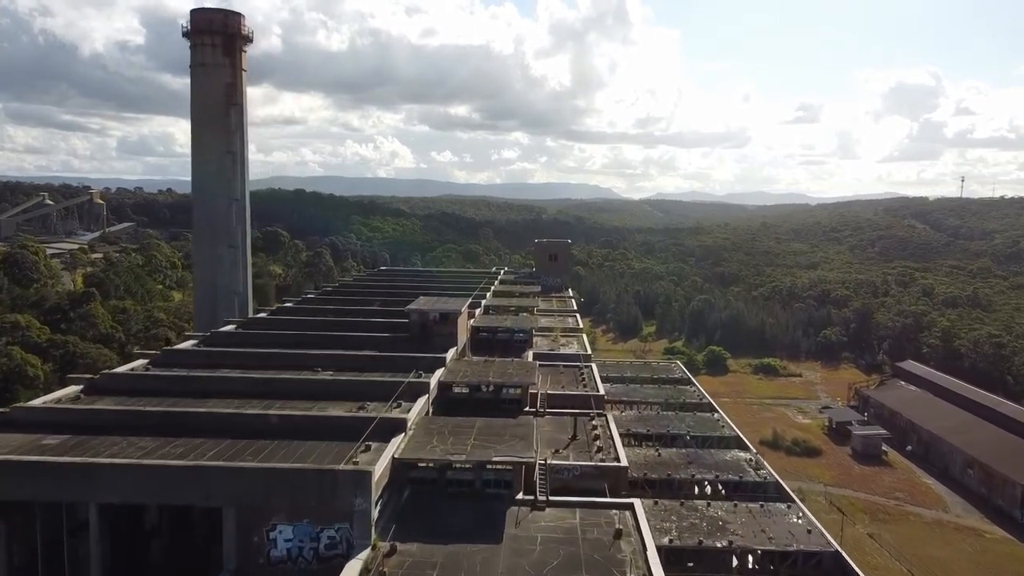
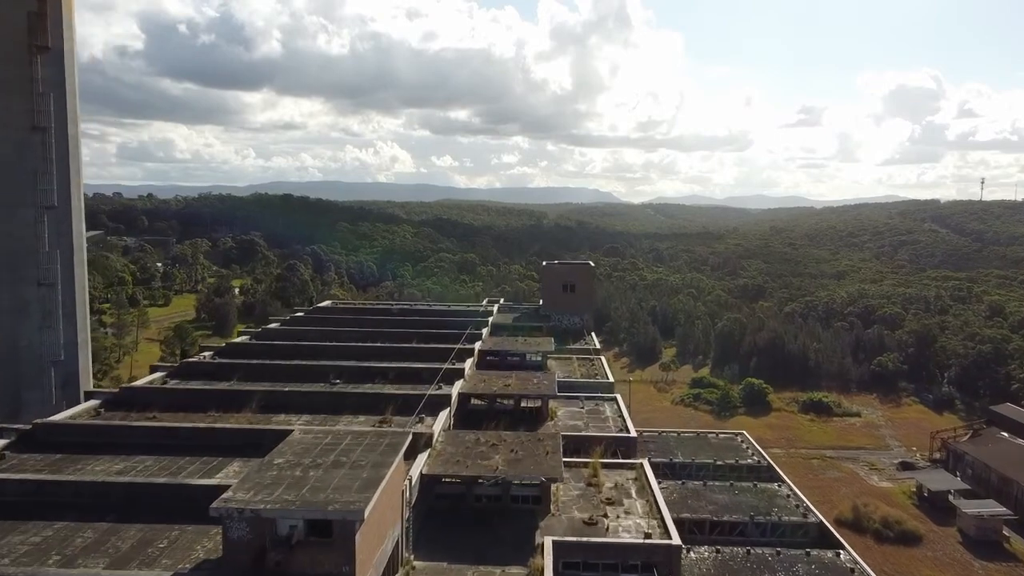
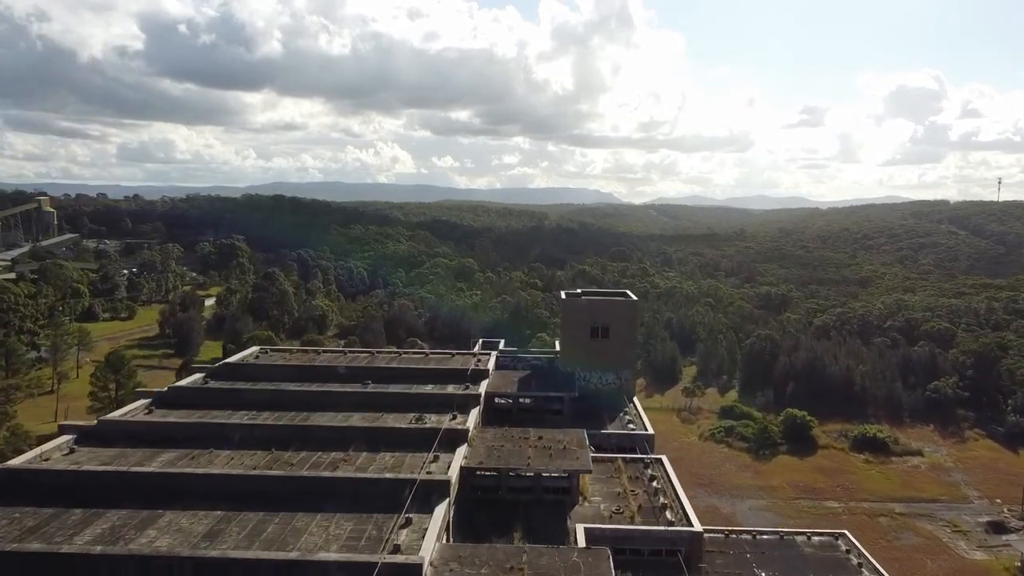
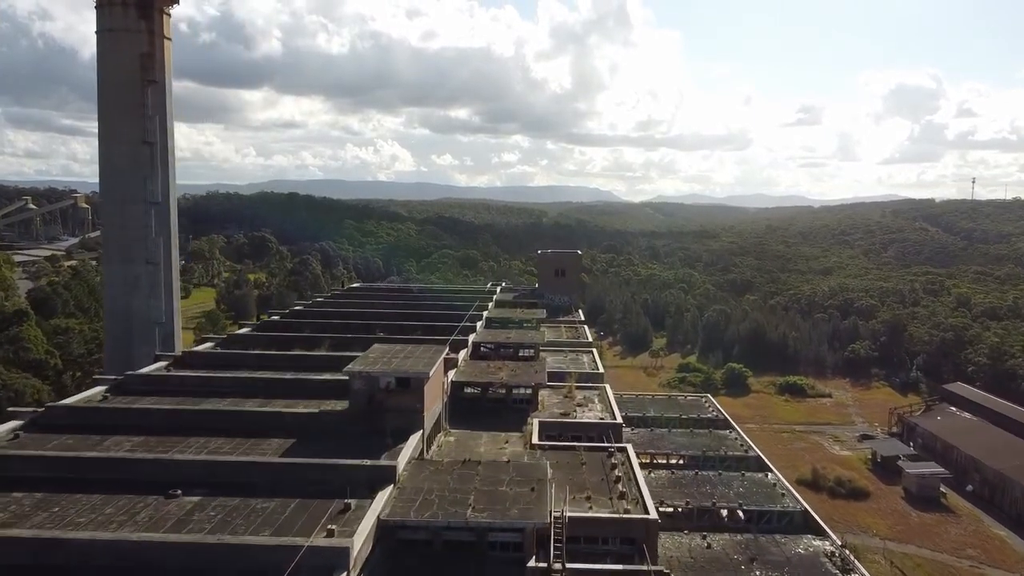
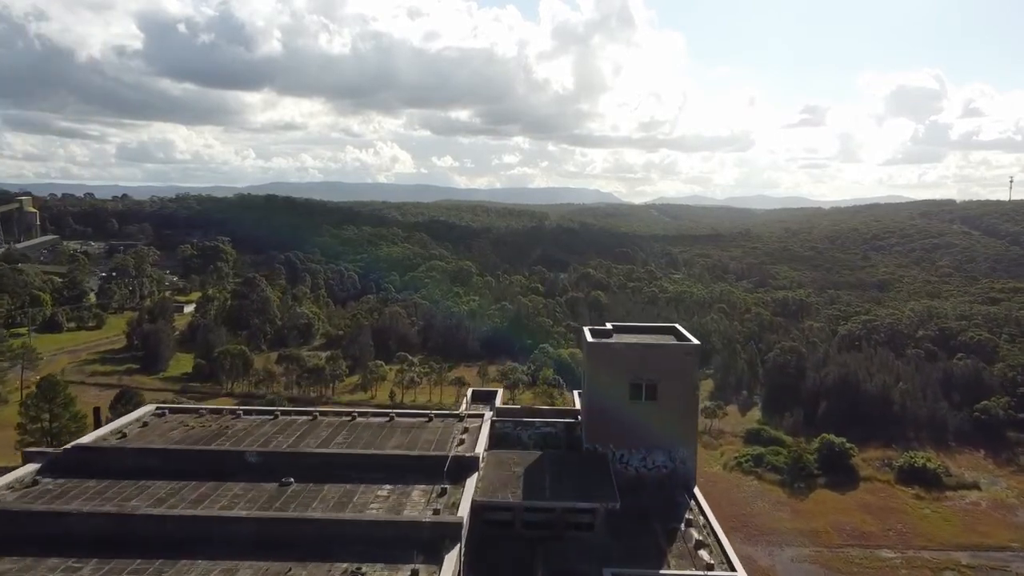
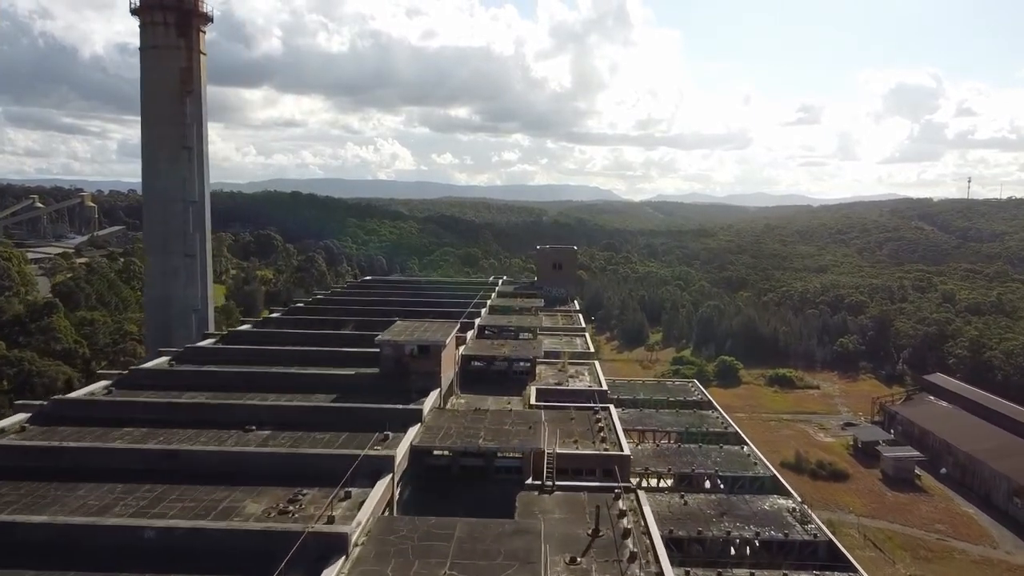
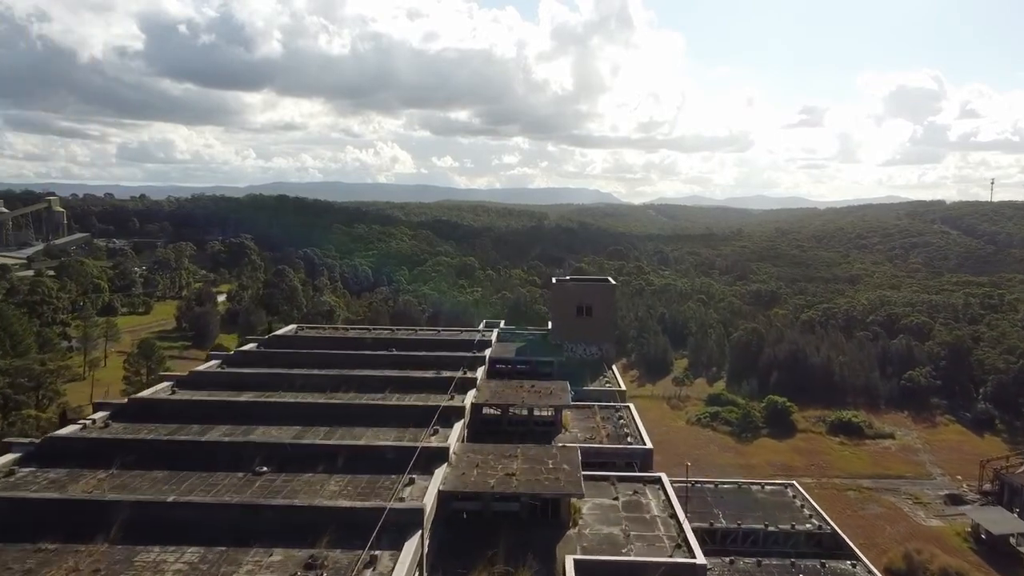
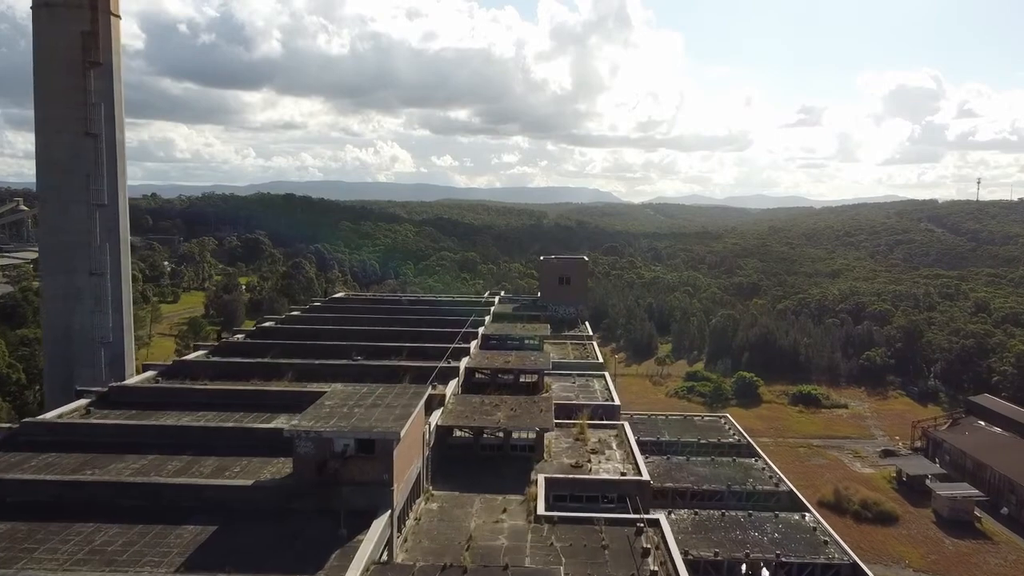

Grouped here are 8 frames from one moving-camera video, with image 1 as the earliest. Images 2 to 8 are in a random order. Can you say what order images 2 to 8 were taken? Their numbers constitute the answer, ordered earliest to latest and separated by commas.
6, 4, 8, 2, 7, 3, 5
